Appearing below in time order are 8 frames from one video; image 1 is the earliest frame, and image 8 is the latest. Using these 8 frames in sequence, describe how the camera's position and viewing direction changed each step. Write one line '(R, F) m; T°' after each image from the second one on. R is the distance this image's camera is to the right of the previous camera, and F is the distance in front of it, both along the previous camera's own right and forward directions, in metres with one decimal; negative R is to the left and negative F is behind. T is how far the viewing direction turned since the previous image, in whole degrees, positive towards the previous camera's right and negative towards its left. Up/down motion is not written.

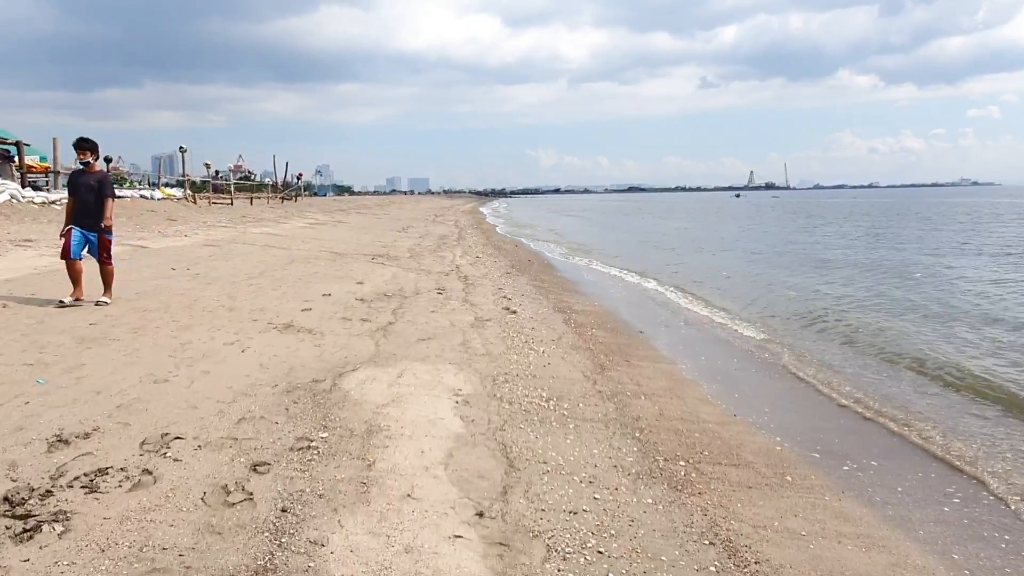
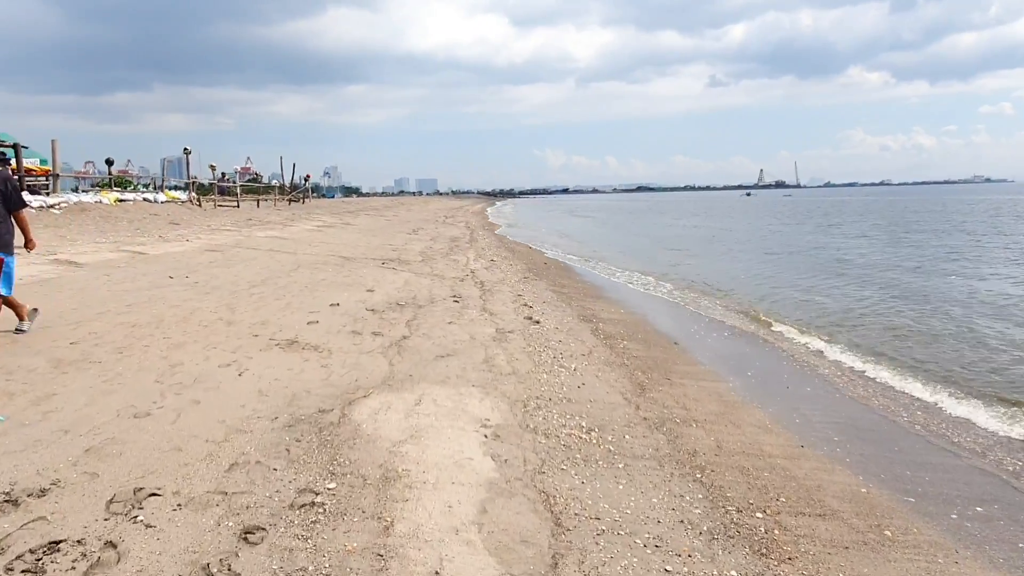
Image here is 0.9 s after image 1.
(-0.2, +0.8) m; -1°
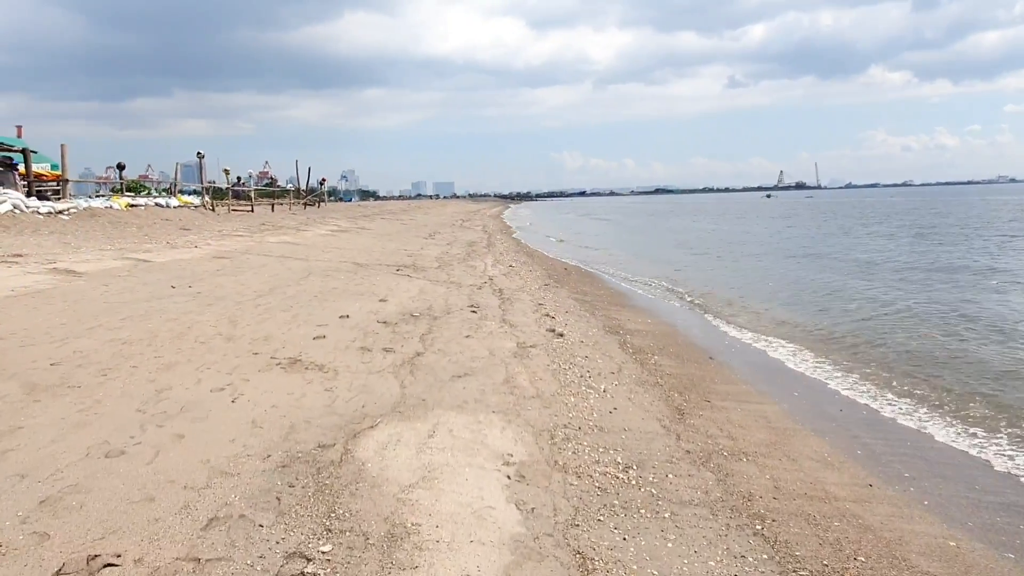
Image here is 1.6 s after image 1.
(-0.1, +0.6) m; -1°
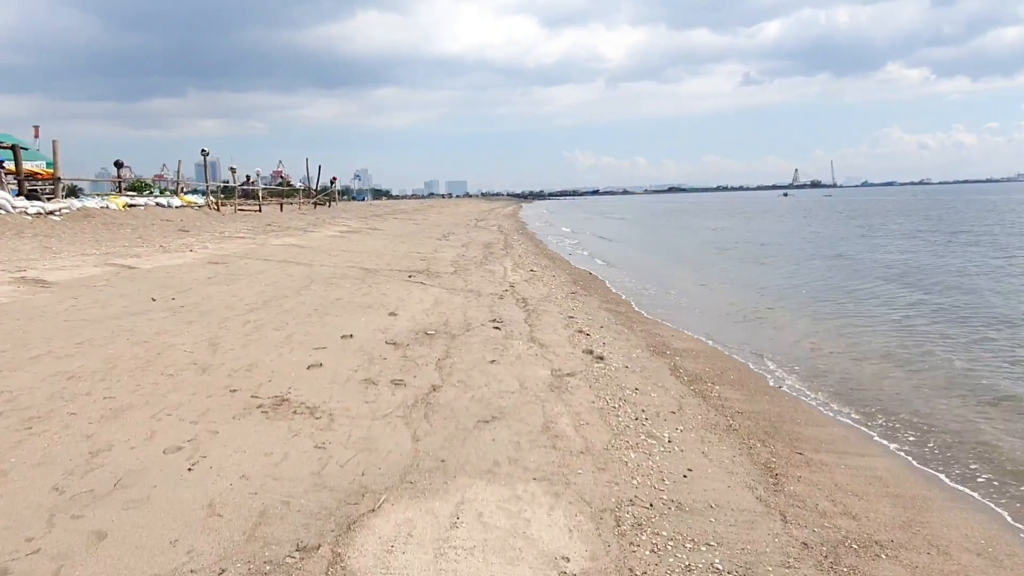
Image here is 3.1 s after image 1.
(-0.2, +1.3) m; -1°
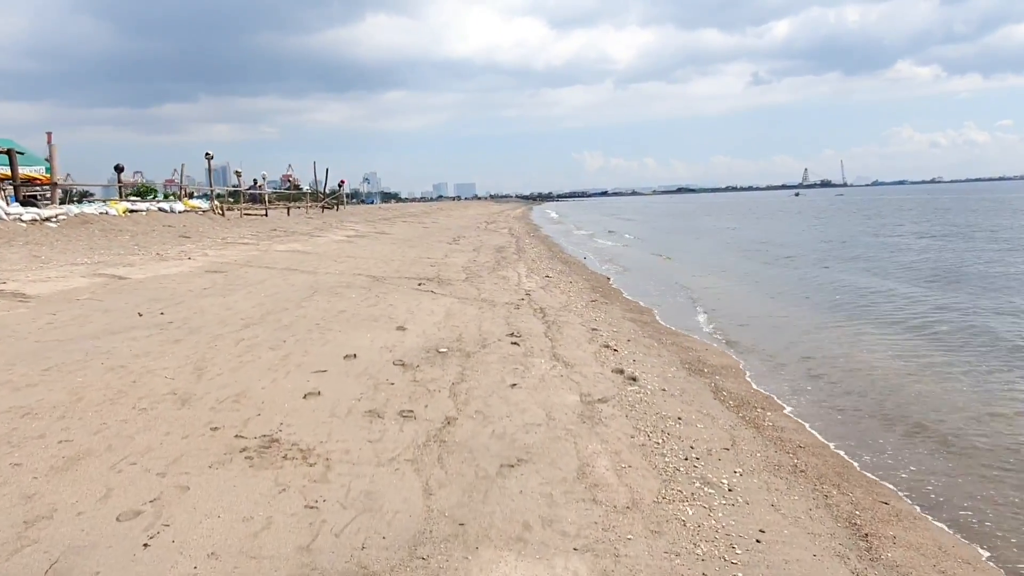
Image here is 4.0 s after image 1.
(-0.1, +0.8) m; -1°
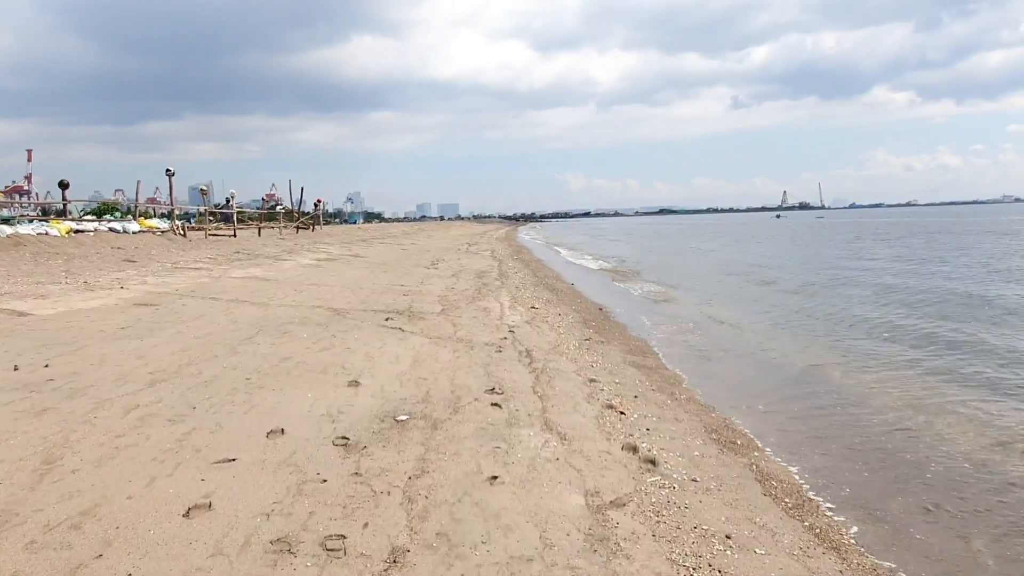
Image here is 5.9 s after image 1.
(0.0, +1.7) m; +1°
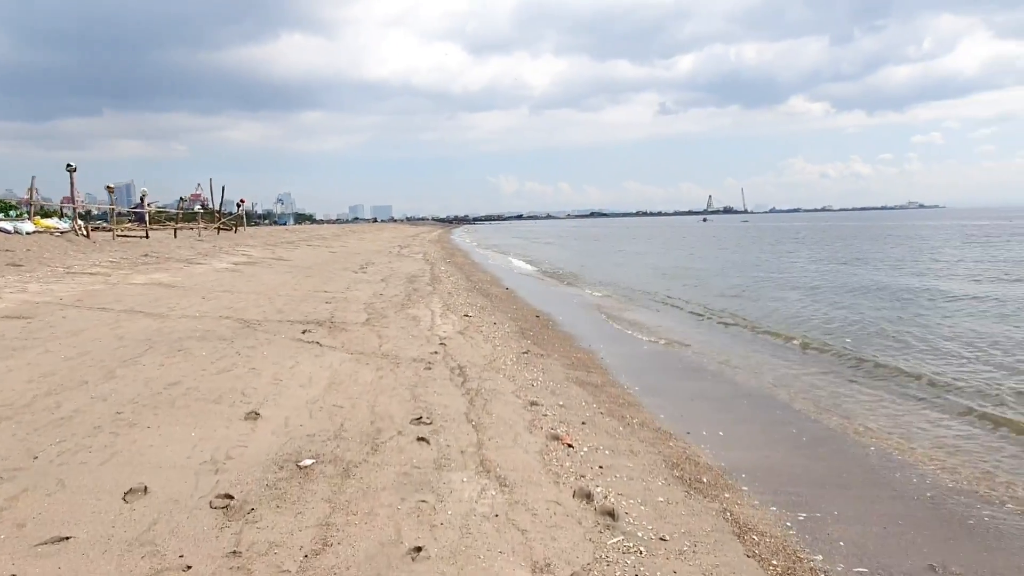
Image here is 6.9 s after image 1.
(0.0, +1.0) m; +5°
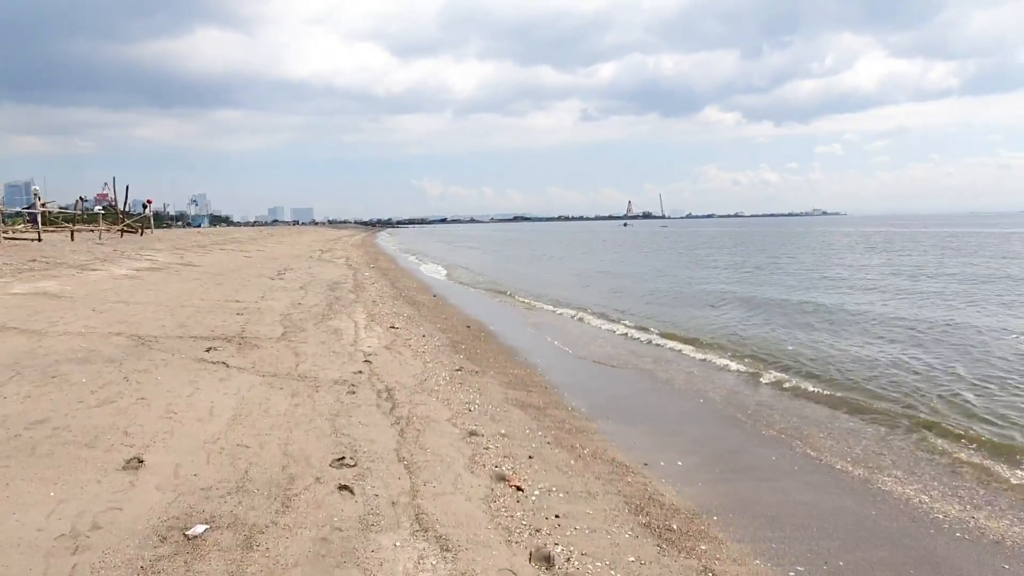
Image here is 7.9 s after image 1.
(-0.1, +0.8) m; +6°
